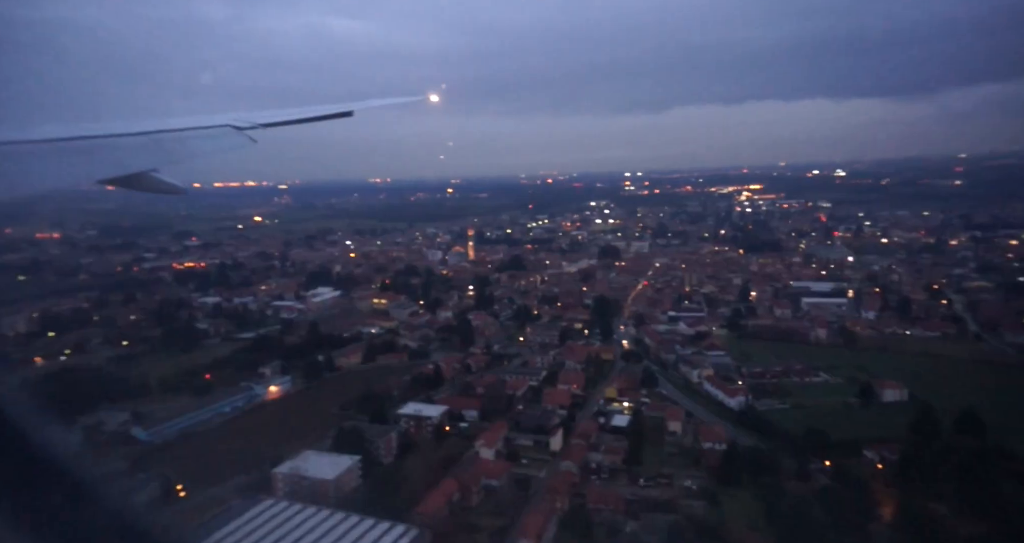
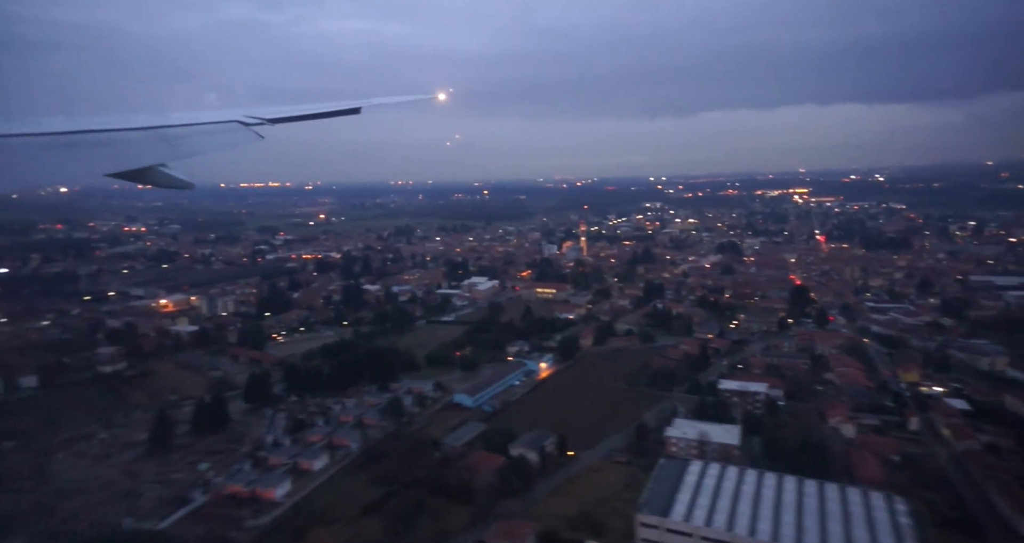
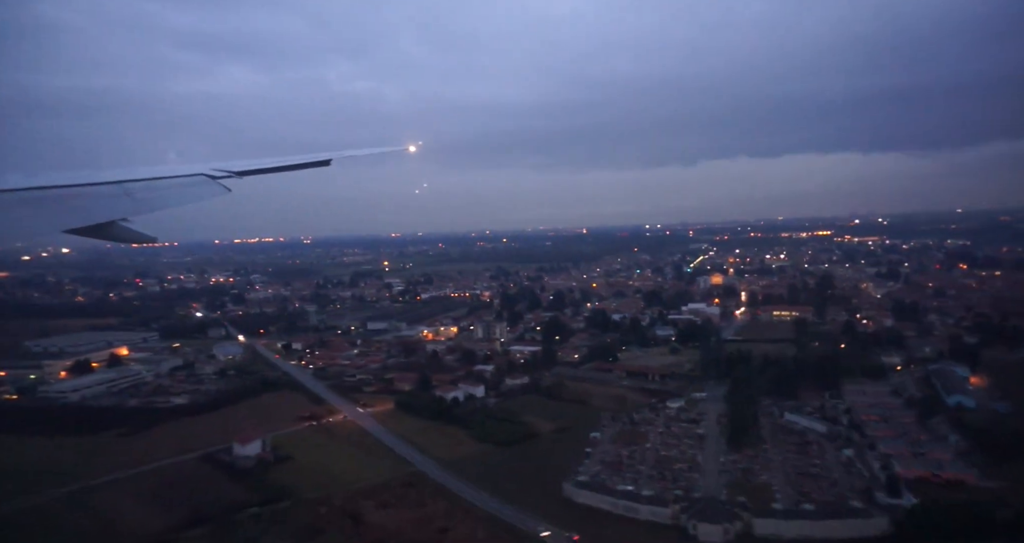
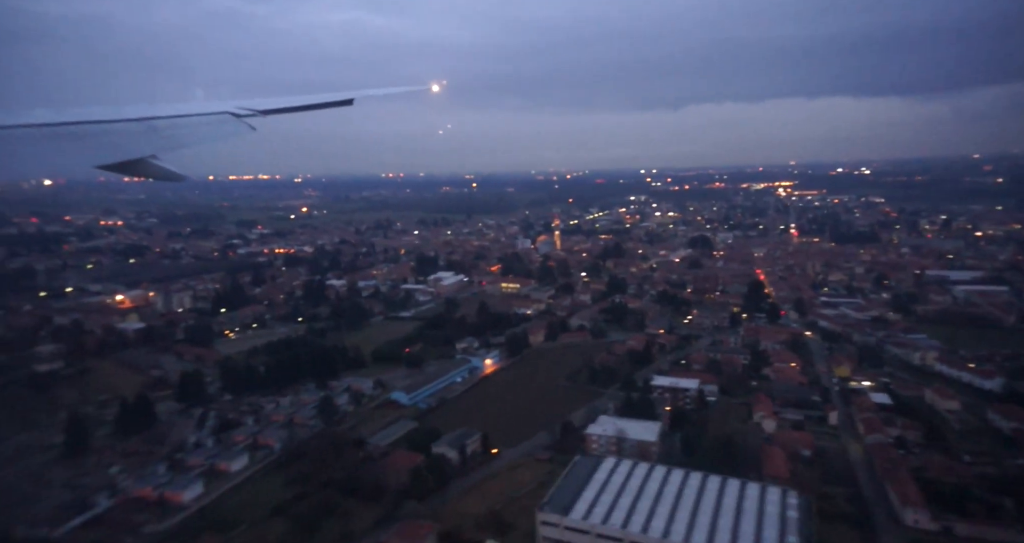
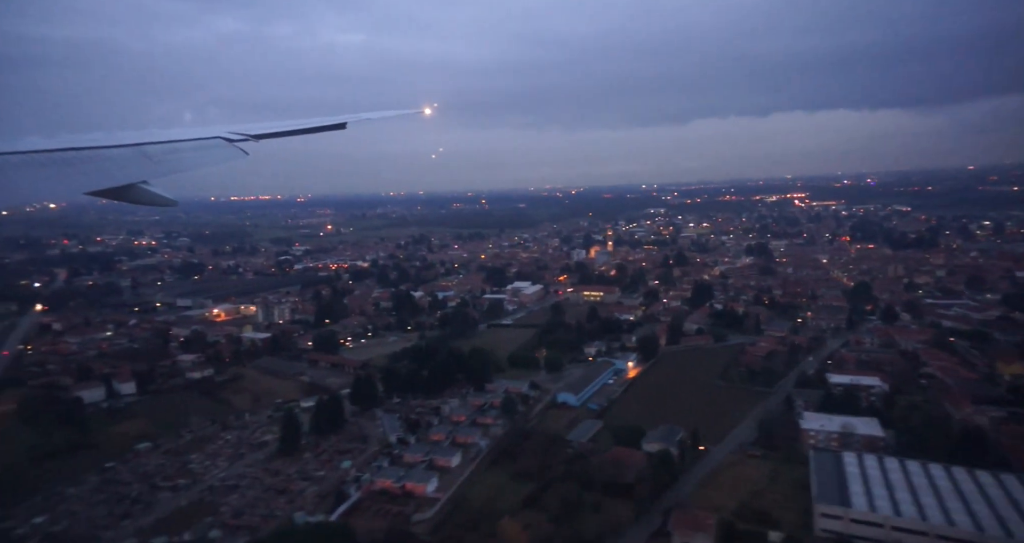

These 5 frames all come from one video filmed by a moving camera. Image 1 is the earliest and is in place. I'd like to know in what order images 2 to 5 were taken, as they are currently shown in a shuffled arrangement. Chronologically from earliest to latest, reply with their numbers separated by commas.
4, 2, 5, 3
